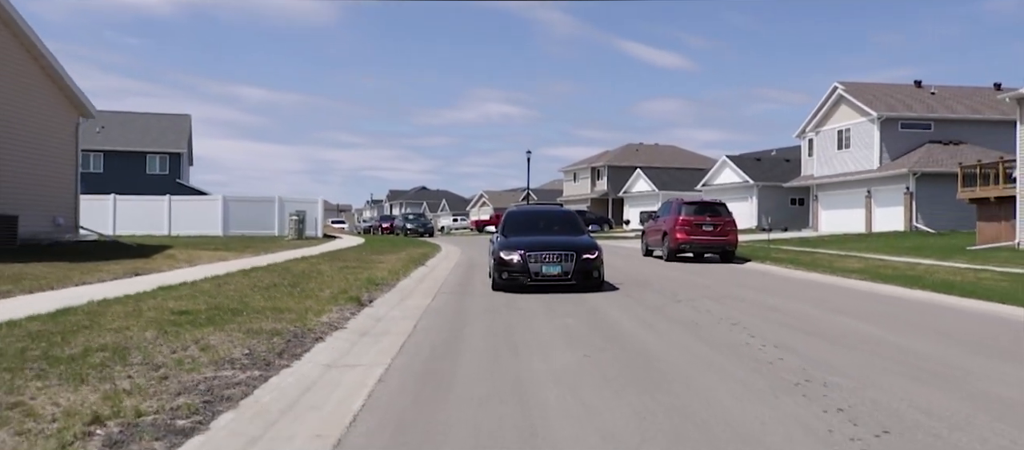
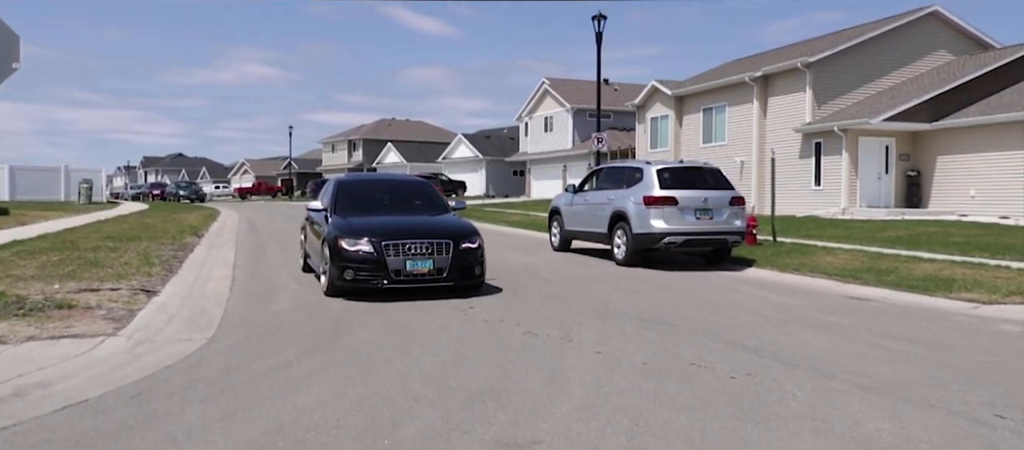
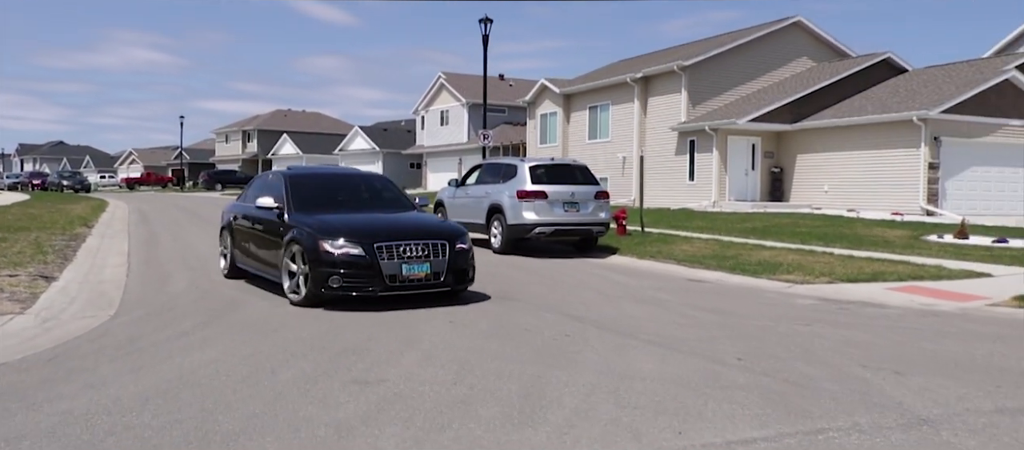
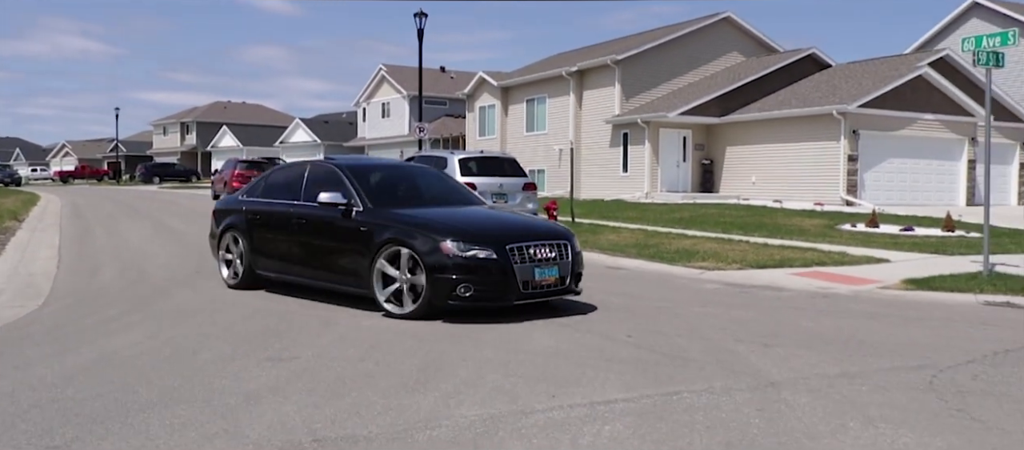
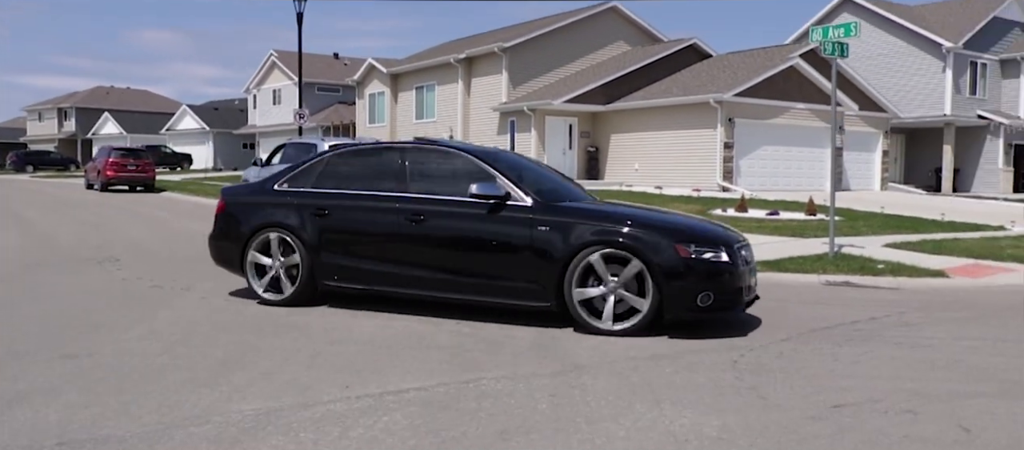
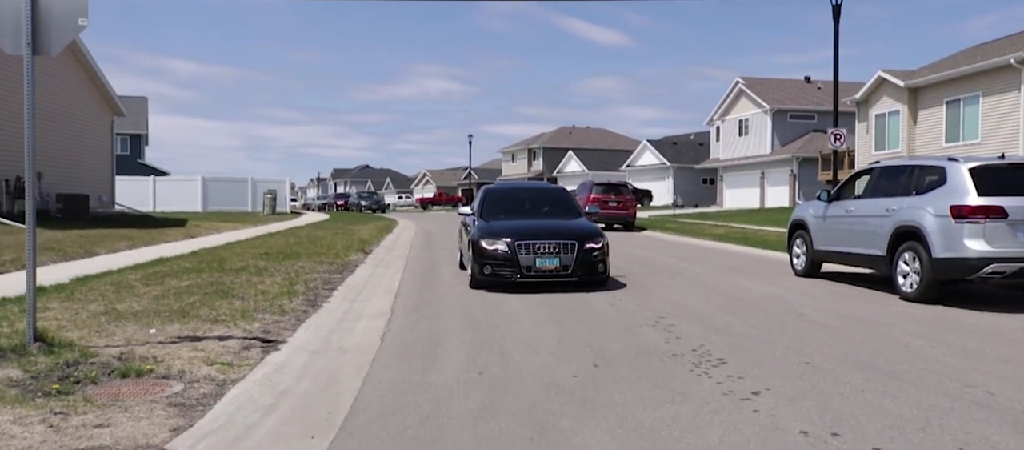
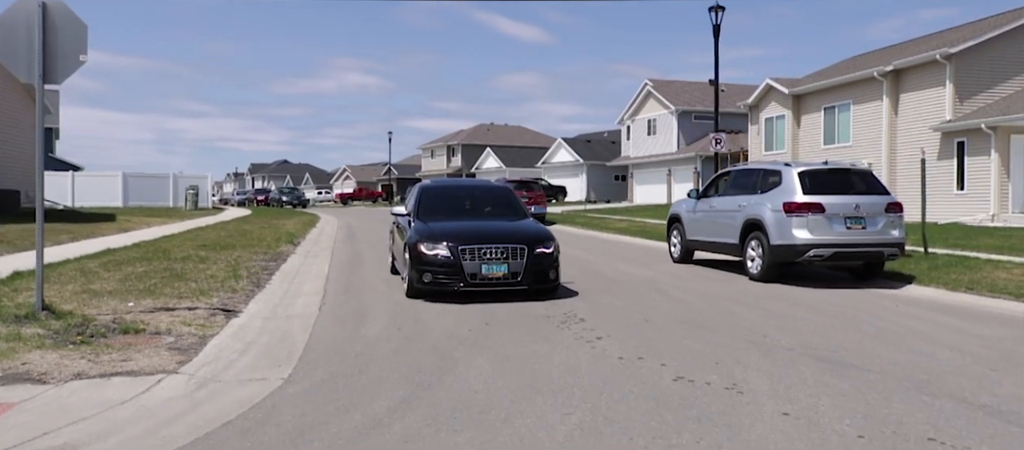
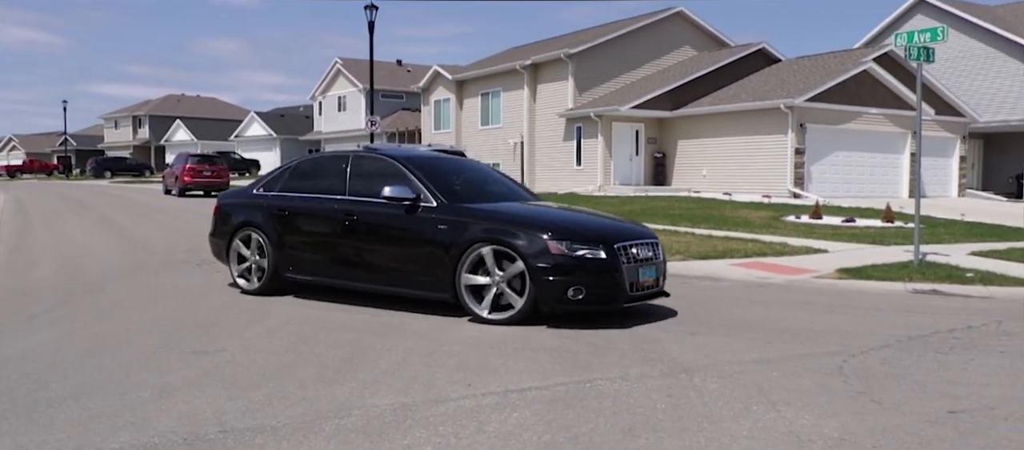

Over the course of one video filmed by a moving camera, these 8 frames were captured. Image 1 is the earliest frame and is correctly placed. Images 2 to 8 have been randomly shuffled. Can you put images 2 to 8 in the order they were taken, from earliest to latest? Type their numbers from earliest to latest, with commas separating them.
6, 7, 2, 3, 4, 8, 5
